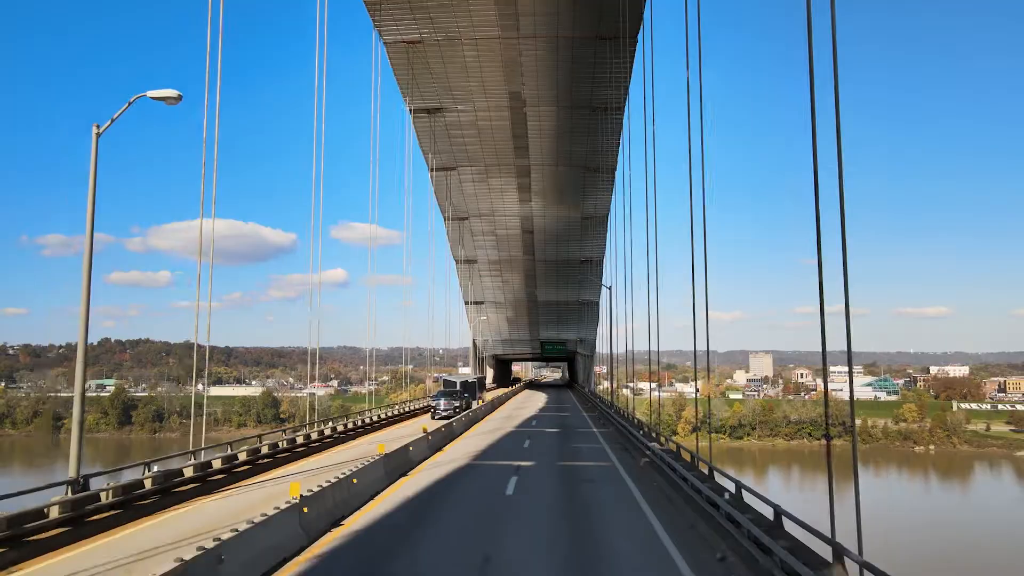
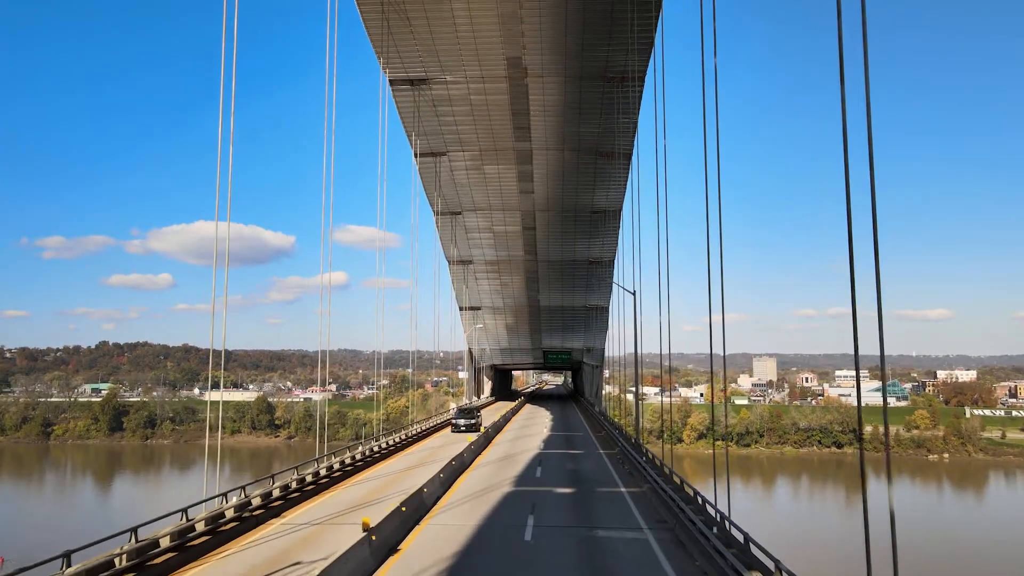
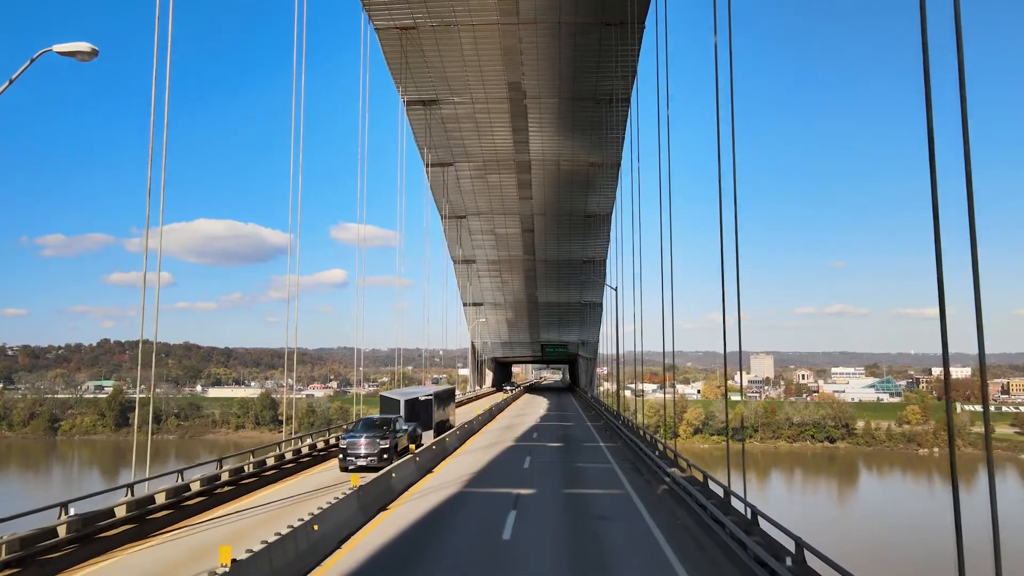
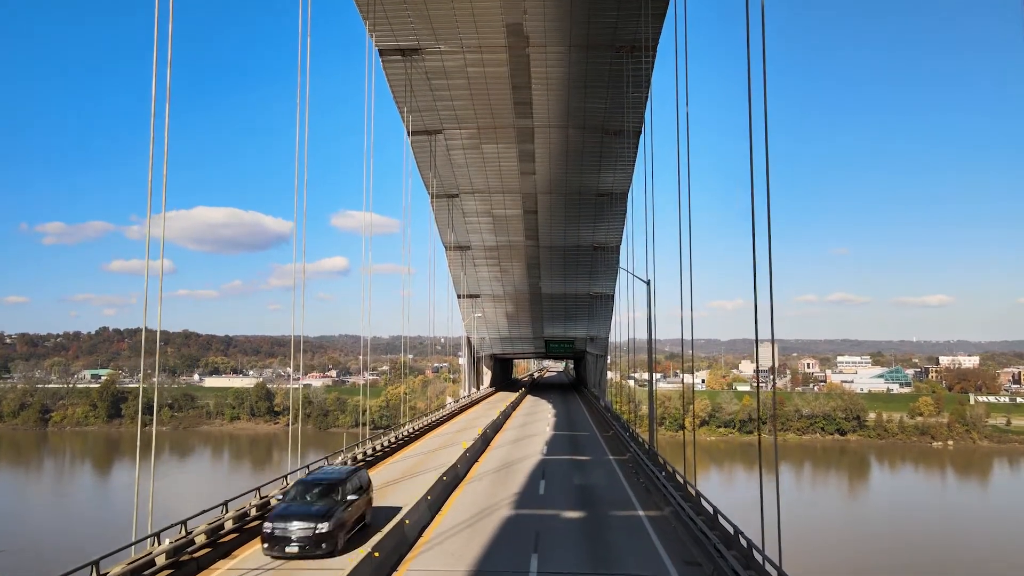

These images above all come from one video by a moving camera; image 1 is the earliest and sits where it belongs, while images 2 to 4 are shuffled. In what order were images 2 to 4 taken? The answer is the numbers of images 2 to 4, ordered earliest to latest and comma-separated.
3, 2, 4
